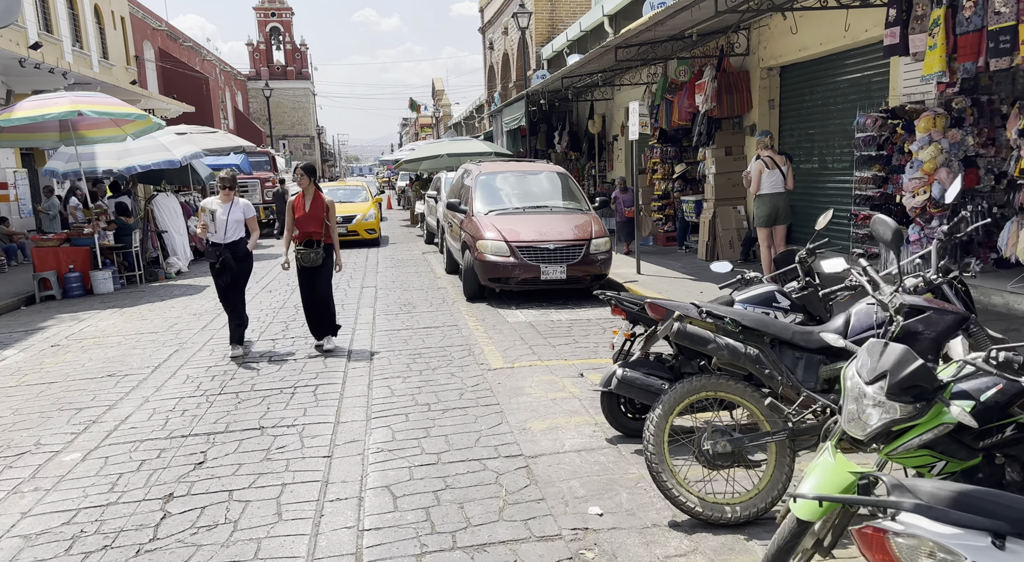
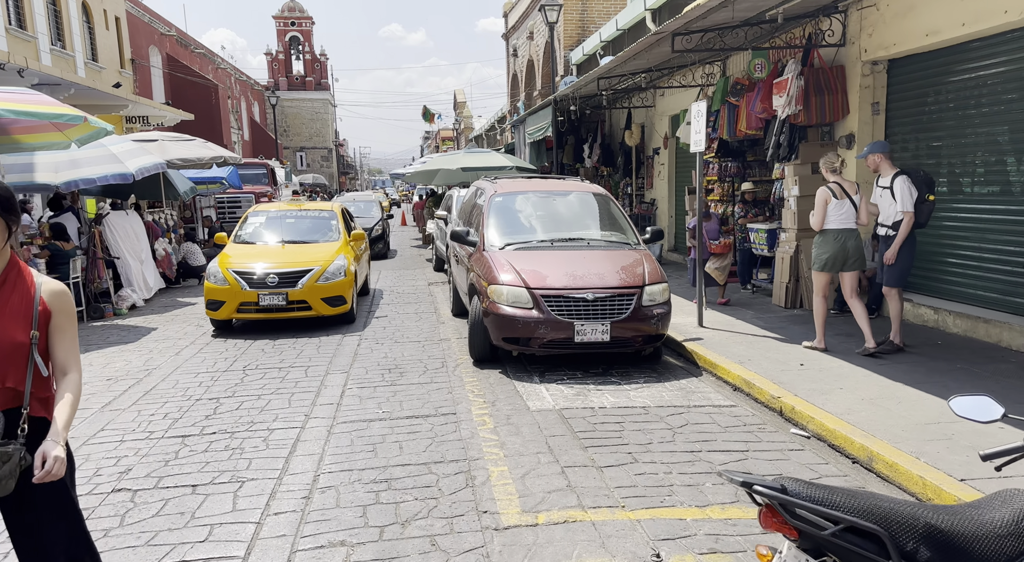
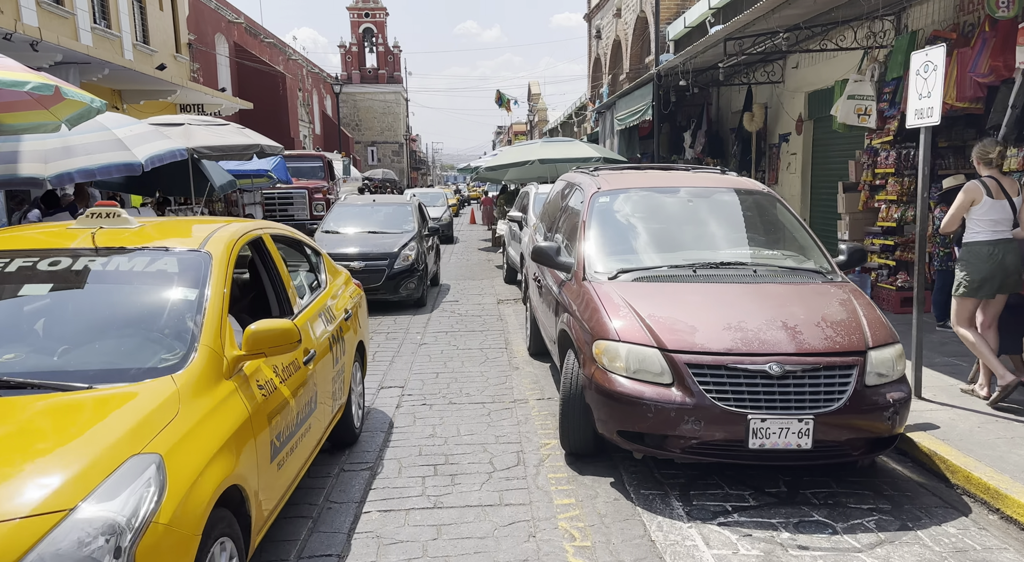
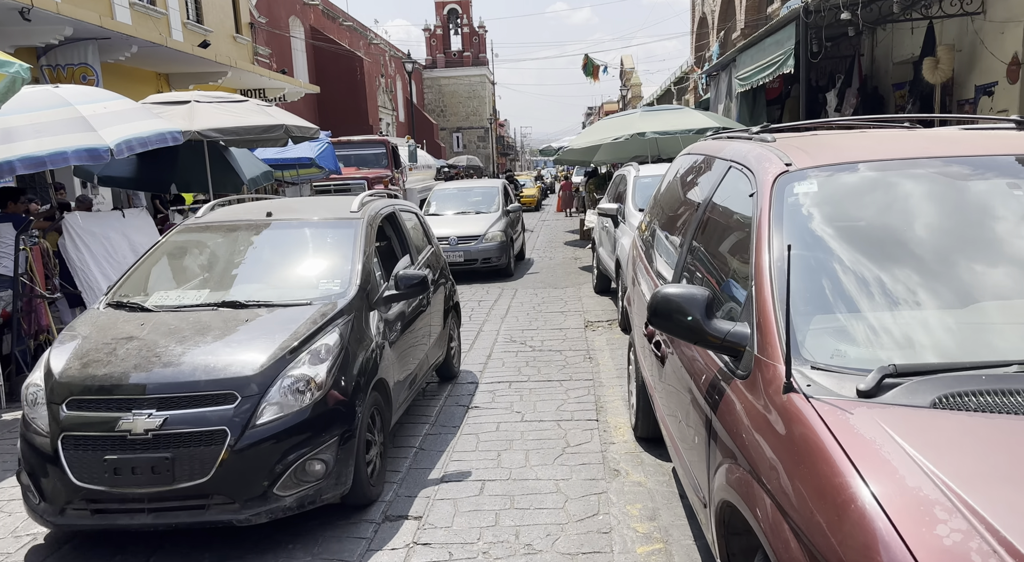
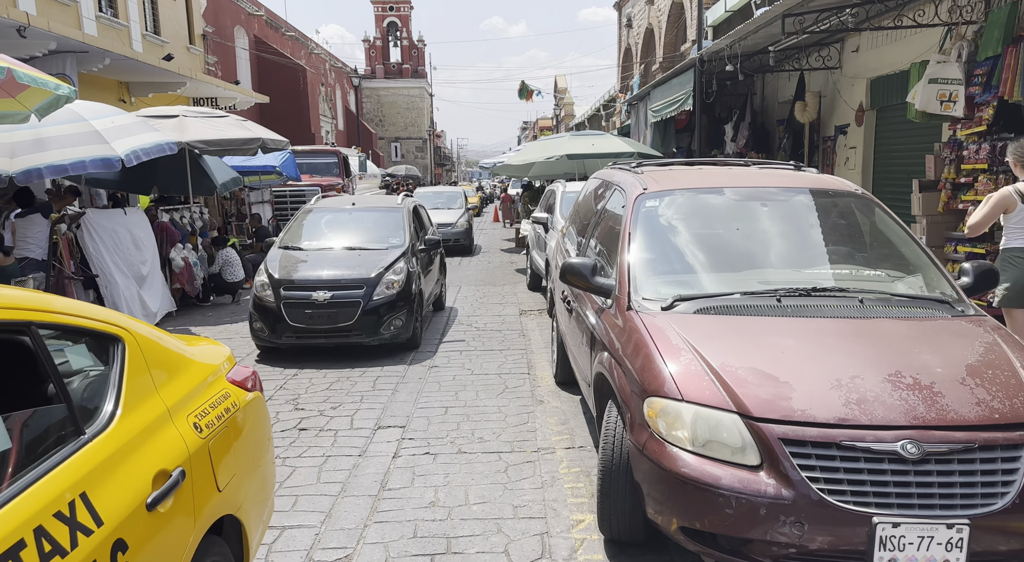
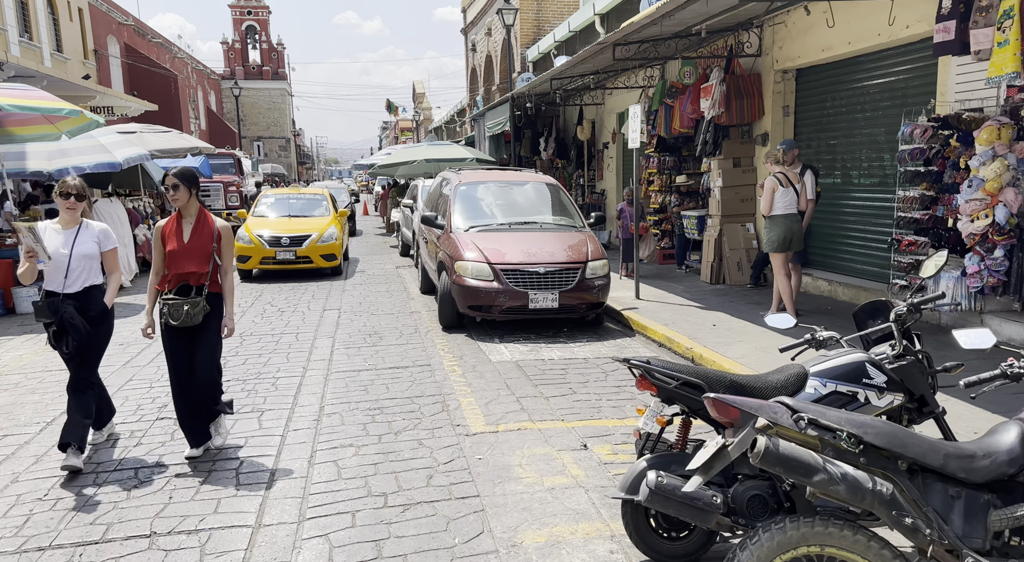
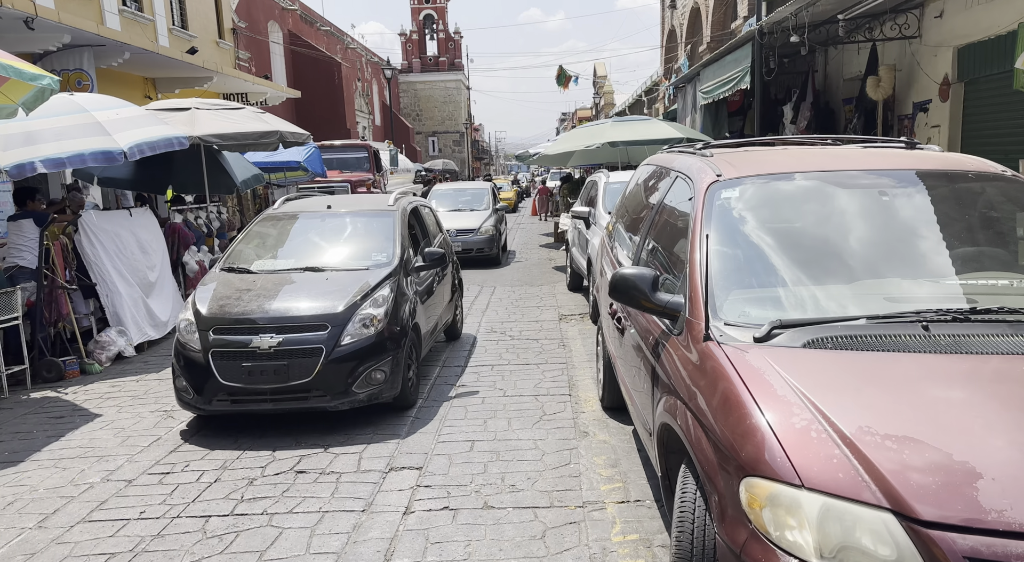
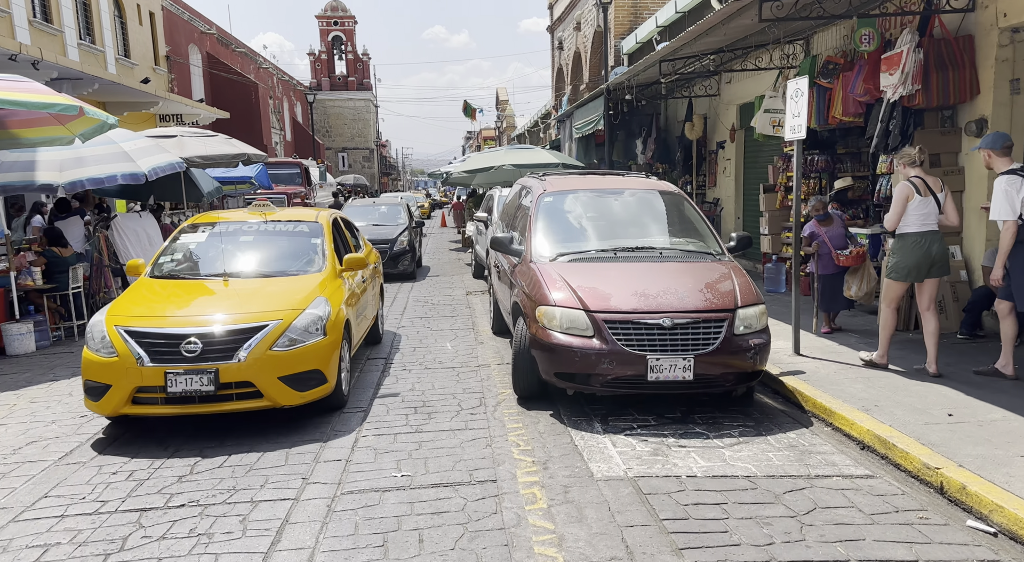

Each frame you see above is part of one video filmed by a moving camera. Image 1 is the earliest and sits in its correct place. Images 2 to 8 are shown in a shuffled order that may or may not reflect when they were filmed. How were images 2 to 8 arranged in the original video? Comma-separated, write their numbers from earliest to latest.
6, 2, 8, 3, 5, 7, 4
